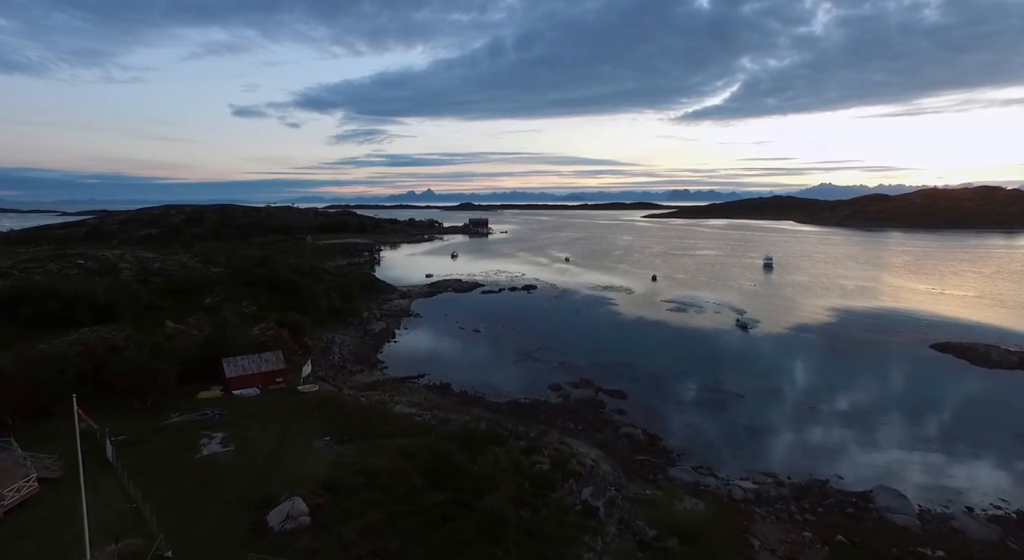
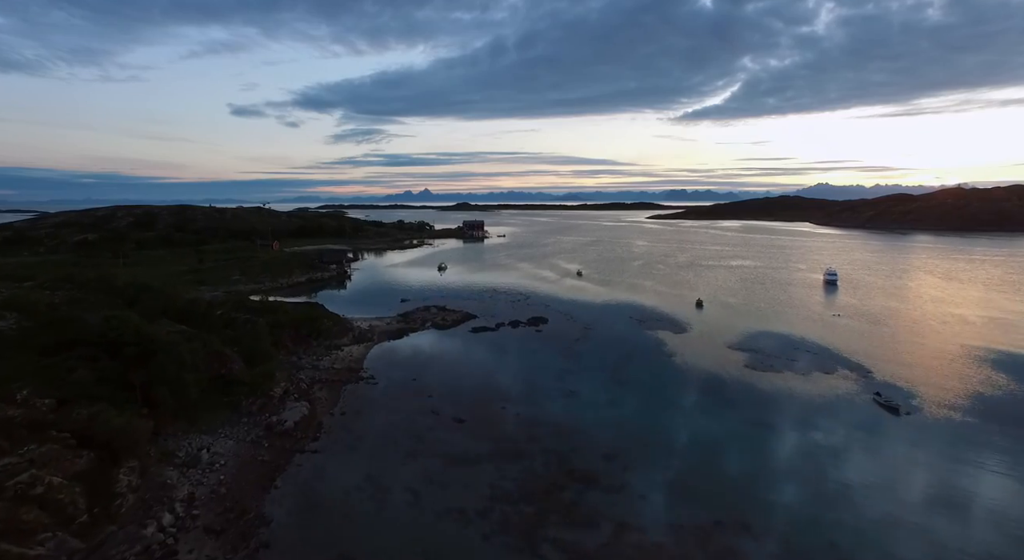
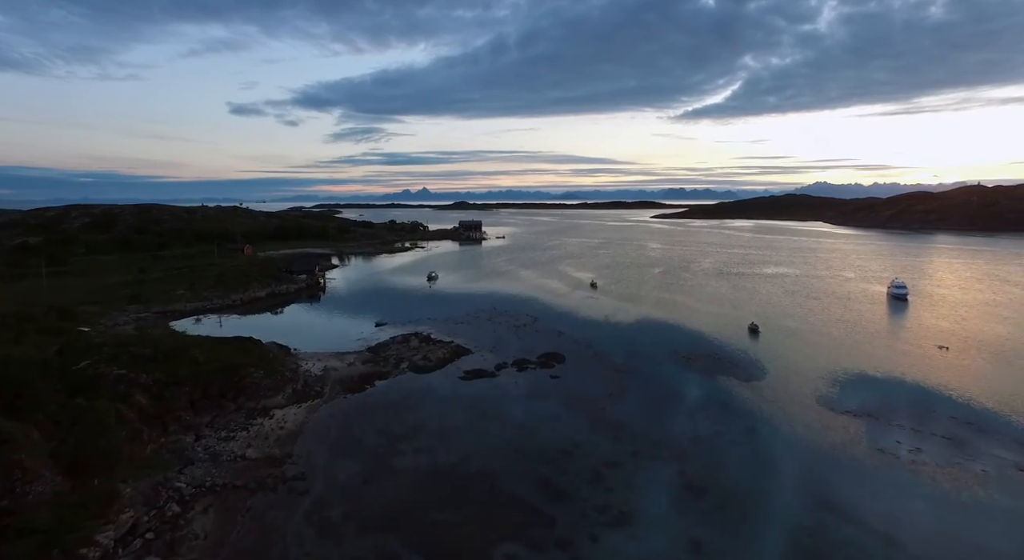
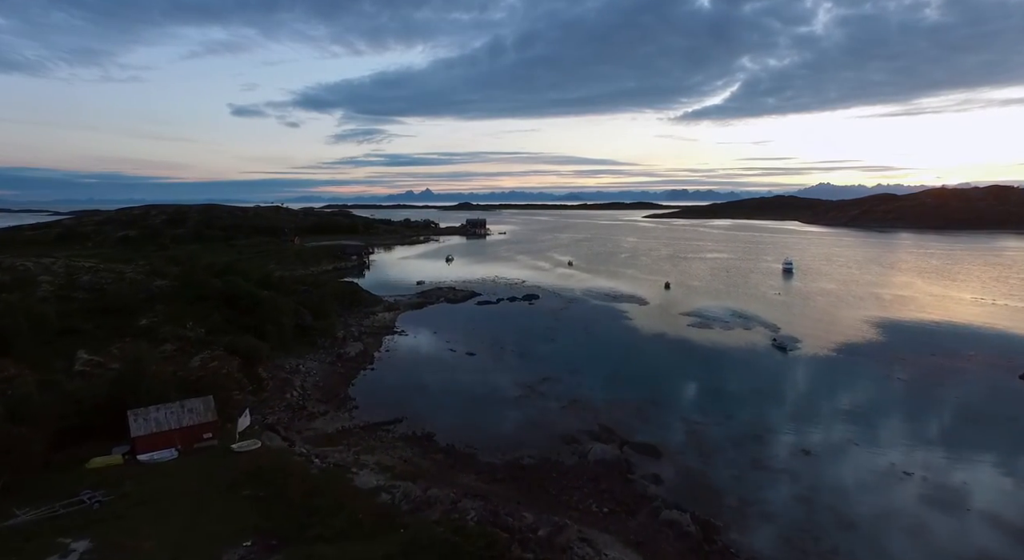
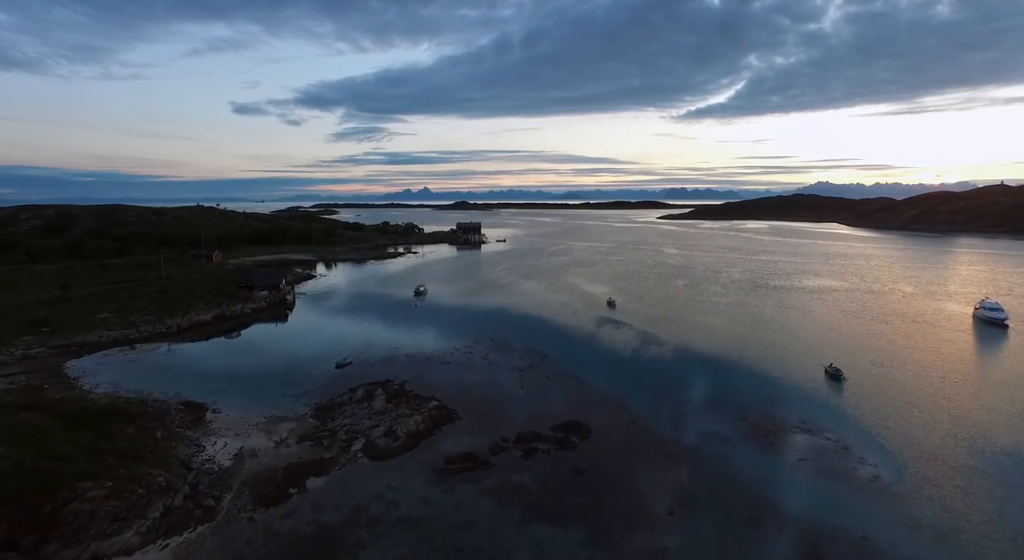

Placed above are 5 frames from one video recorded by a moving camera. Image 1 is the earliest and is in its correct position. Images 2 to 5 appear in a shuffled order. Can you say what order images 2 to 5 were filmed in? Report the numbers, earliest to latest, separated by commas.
4, 2, 3, 5
